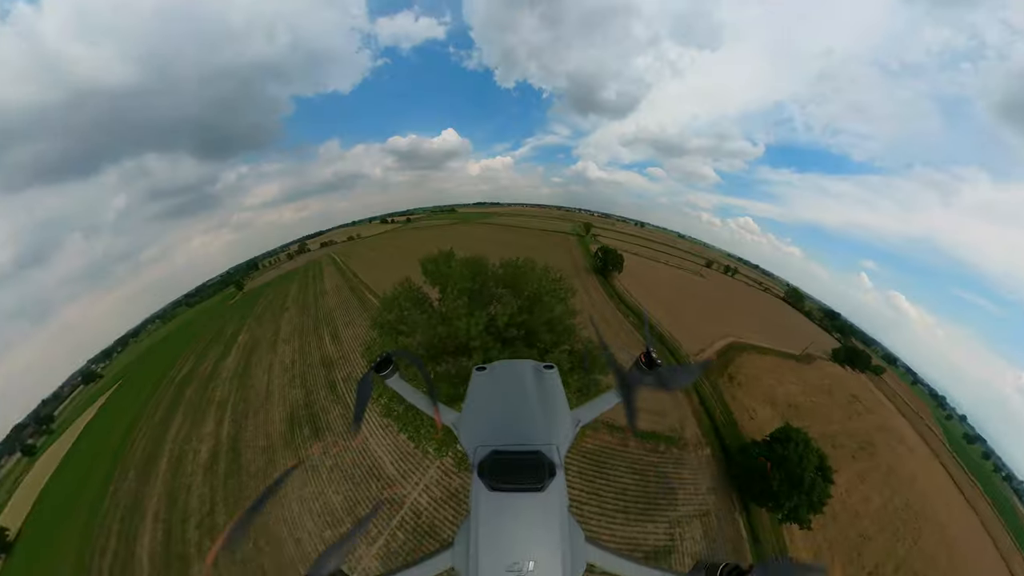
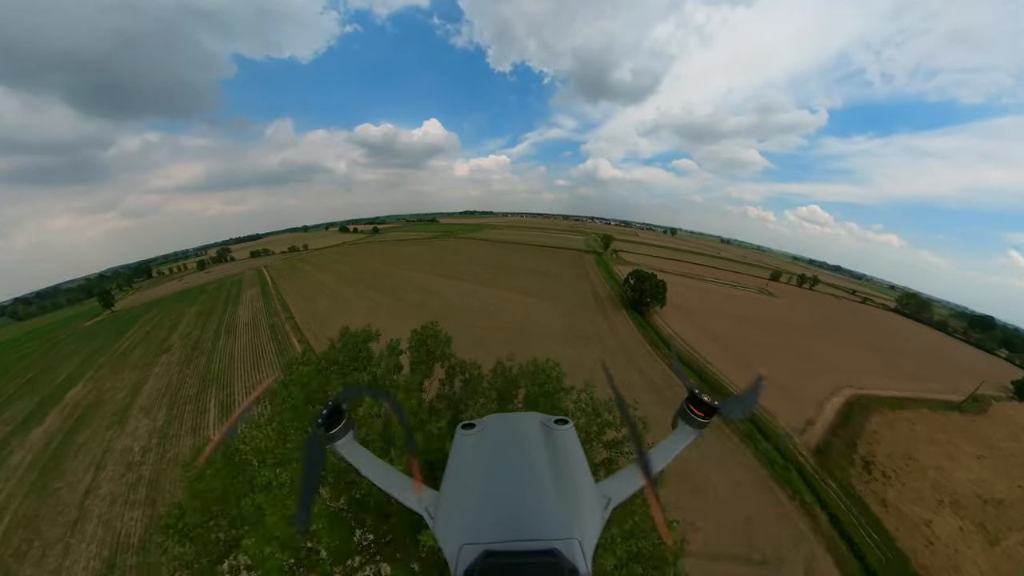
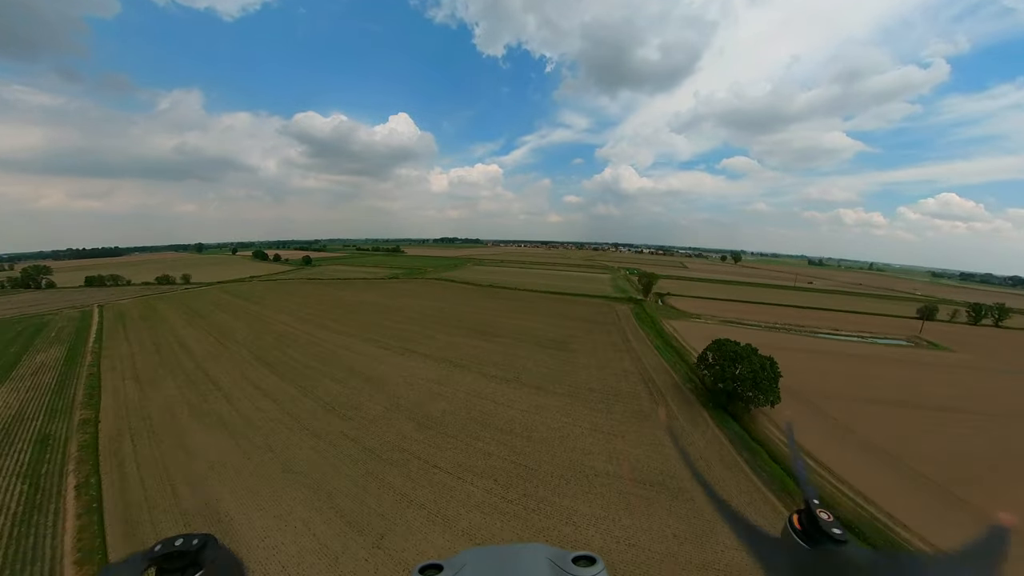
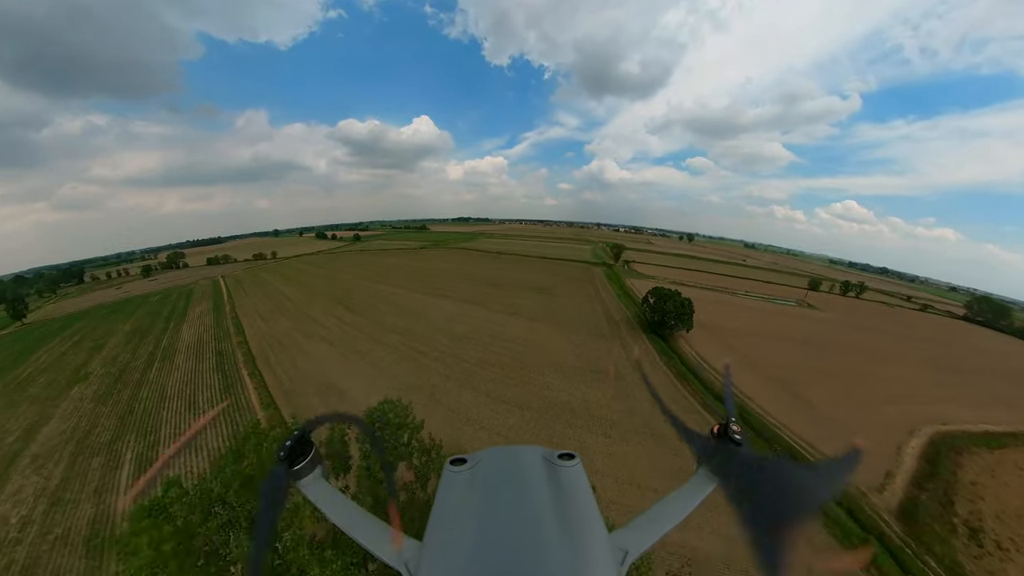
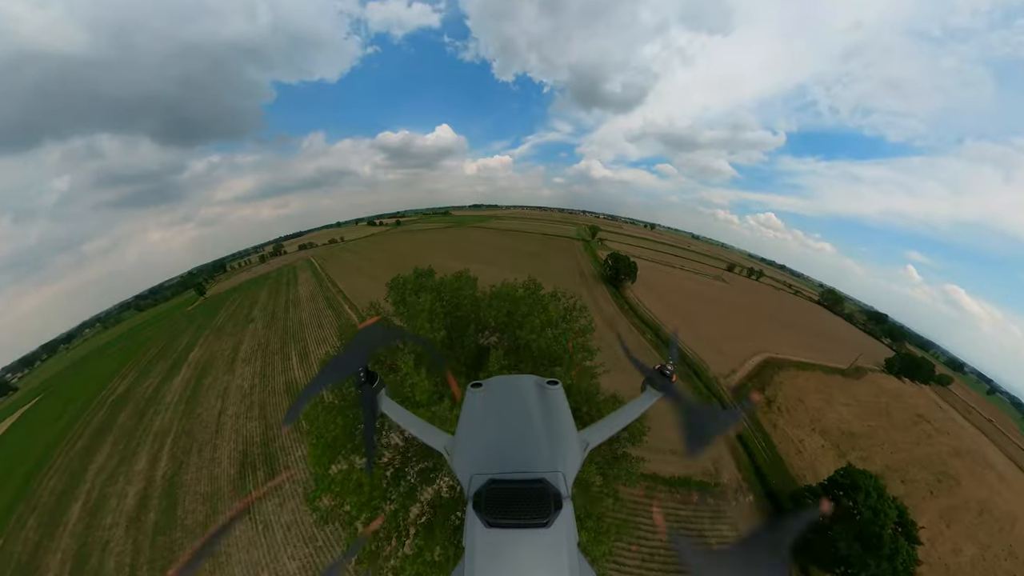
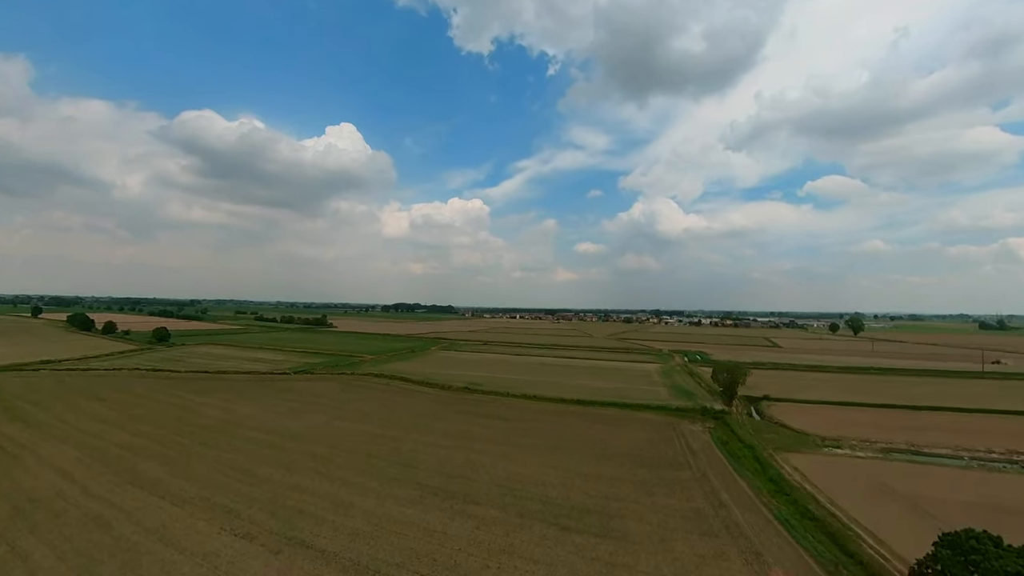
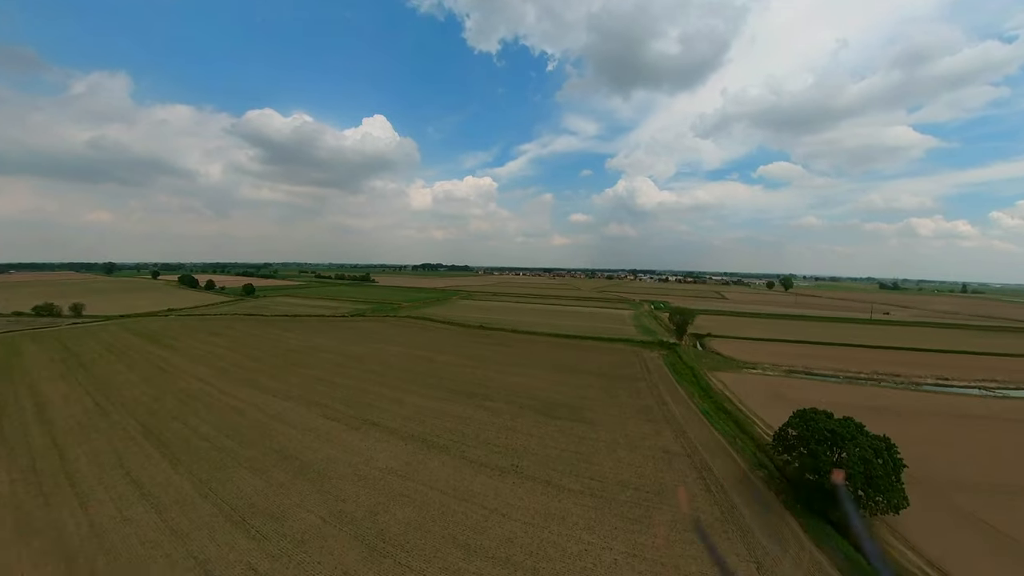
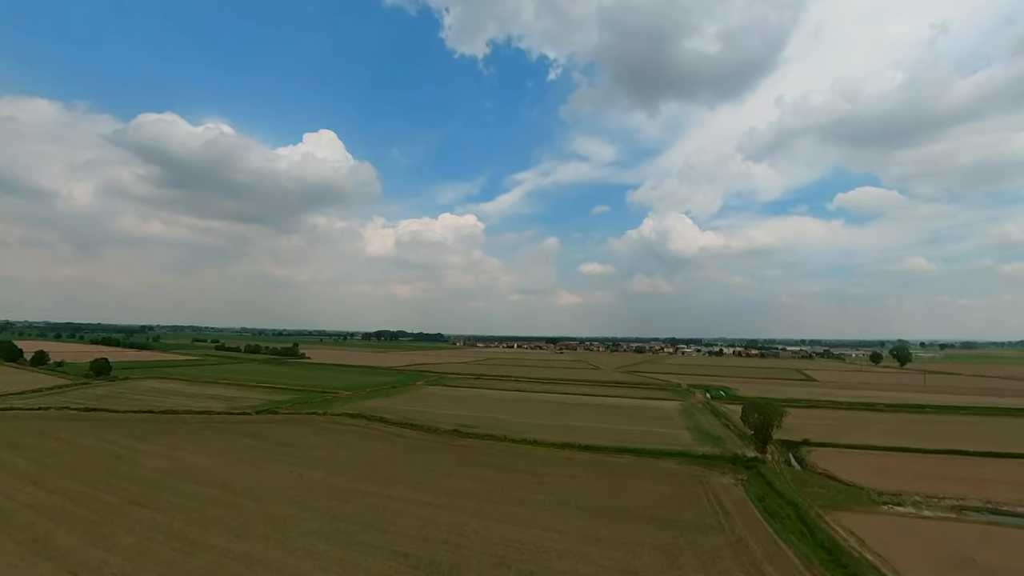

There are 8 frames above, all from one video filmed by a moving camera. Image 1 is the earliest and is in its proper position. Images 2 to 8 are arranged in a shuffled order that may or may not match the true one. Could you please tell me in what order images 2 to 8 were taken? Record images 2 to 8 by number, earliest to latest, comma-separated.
5, 2, 4, 3, 7, 6, 8
